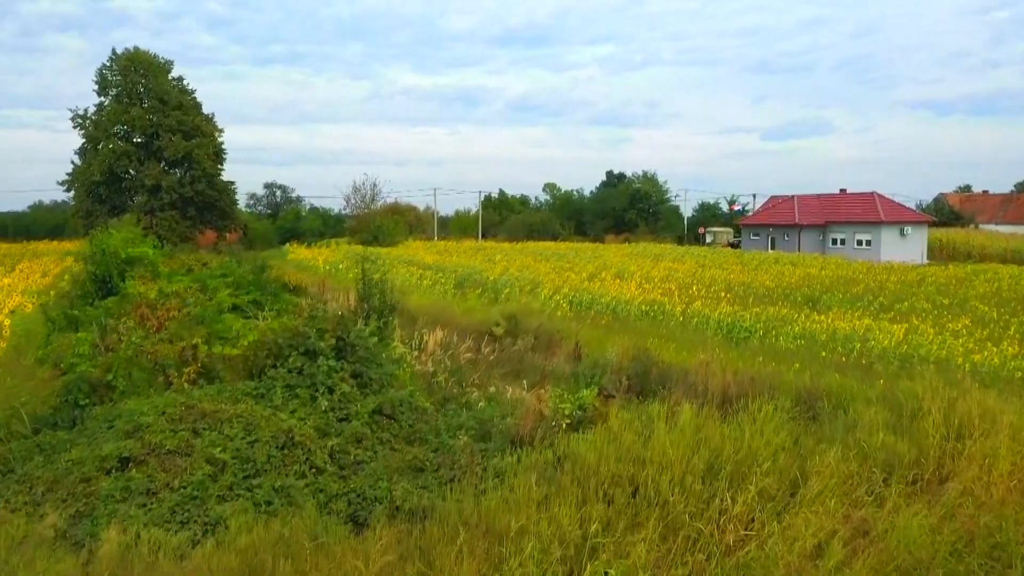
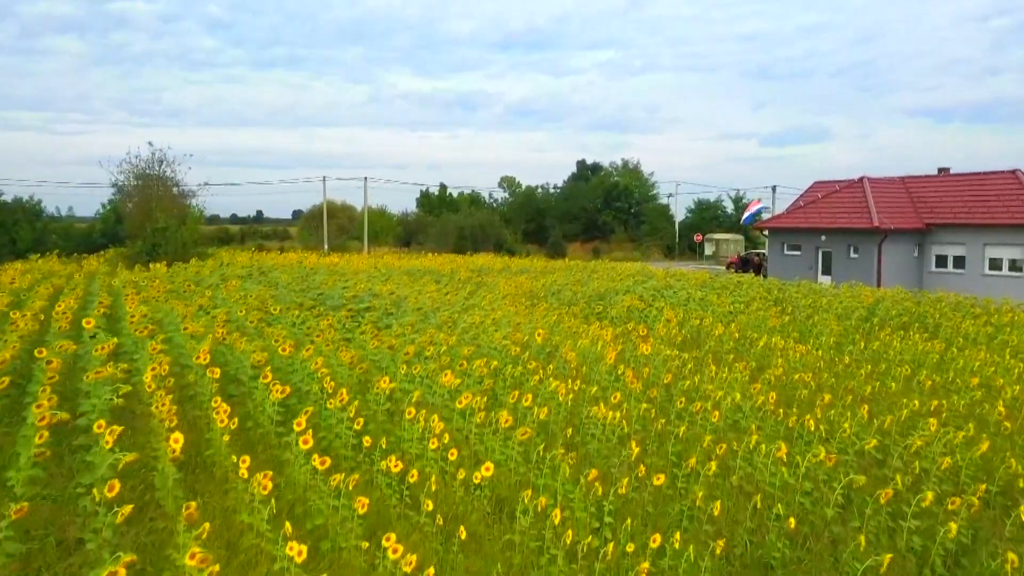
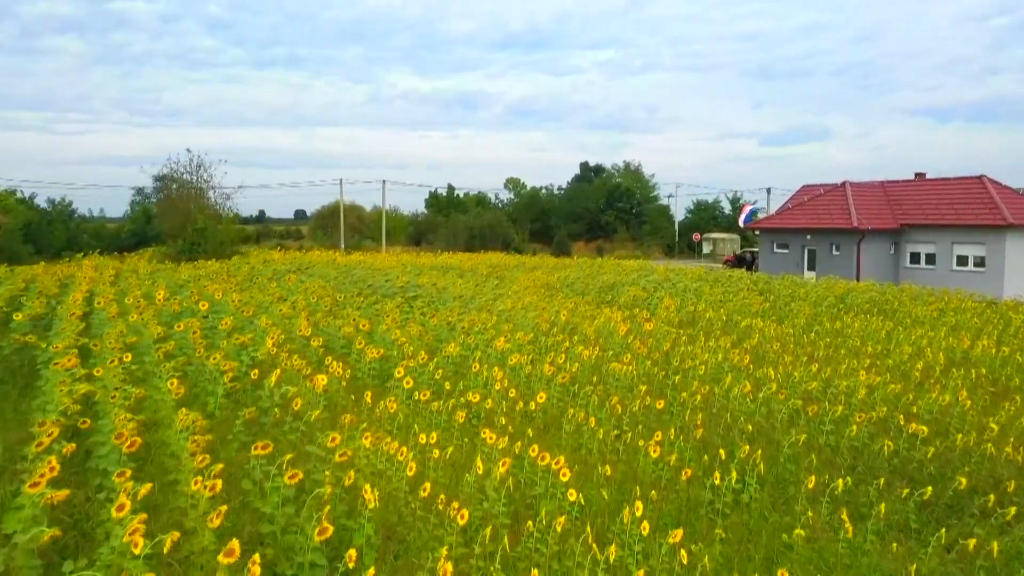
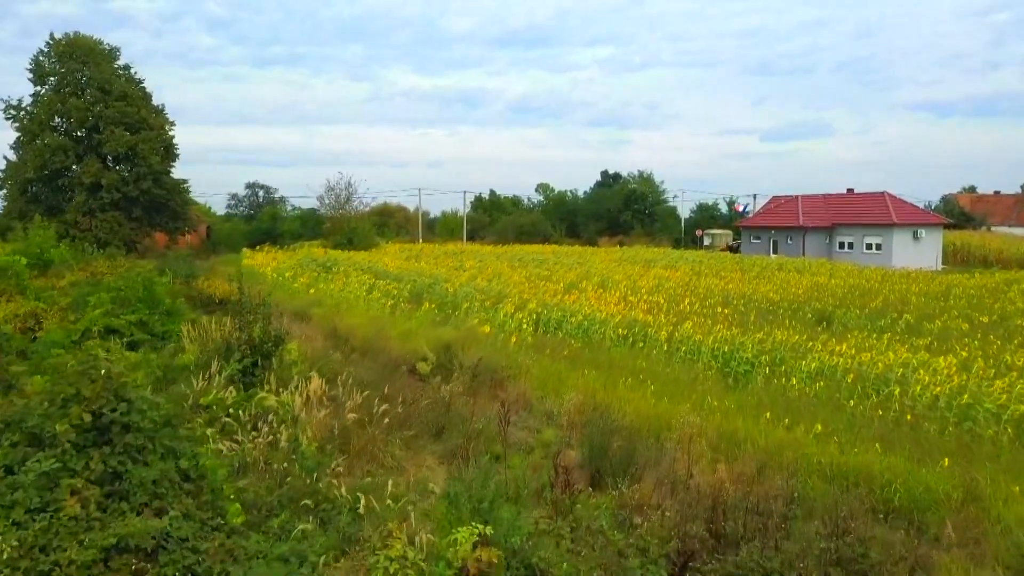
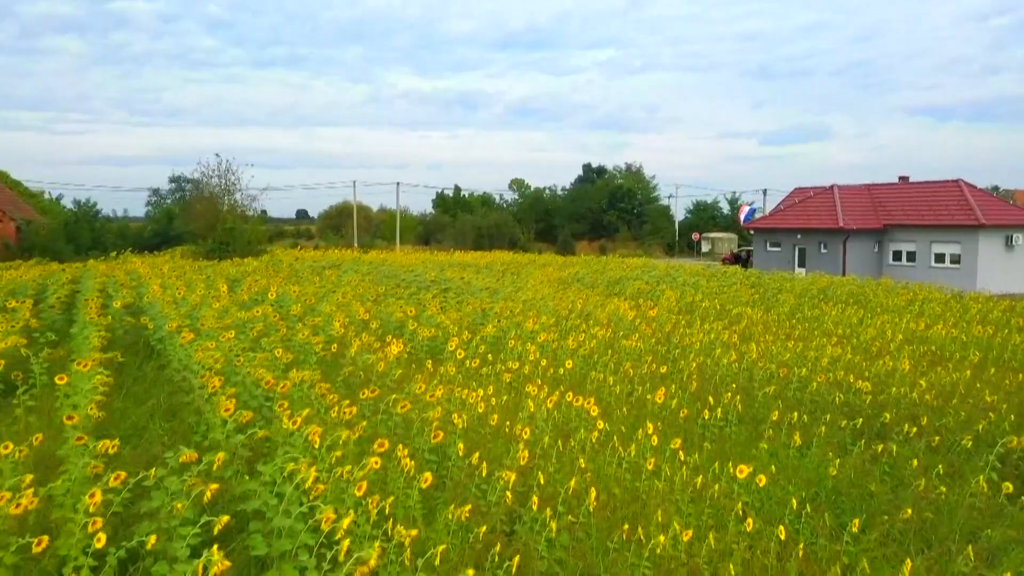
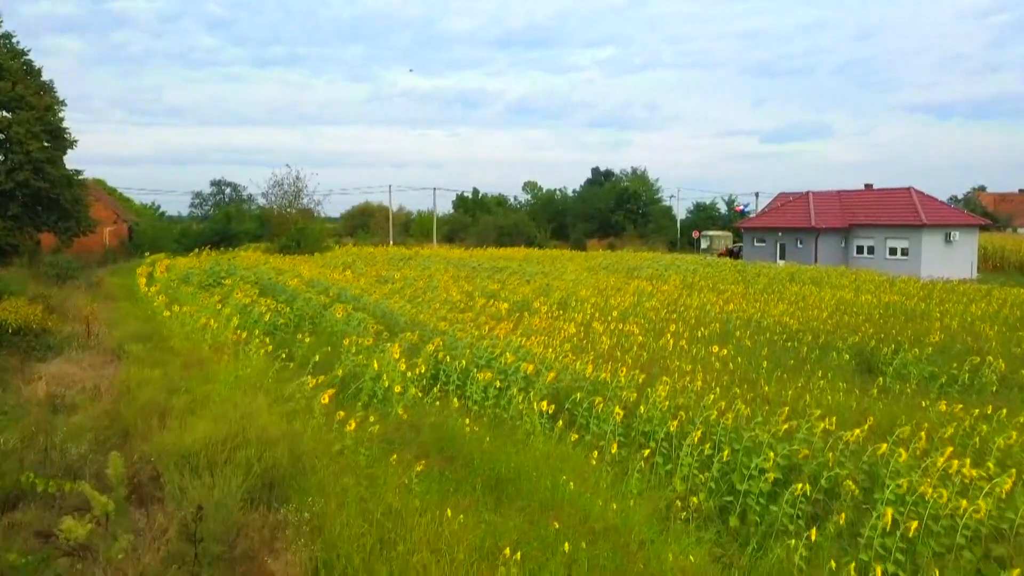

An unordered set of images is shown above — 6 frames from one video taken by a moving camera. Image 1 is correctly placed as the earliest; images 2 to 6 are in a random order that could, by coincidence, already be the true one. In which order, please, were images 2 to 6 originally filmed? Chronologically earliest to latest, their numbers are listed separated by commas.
4, 6, 5, 3, 2
